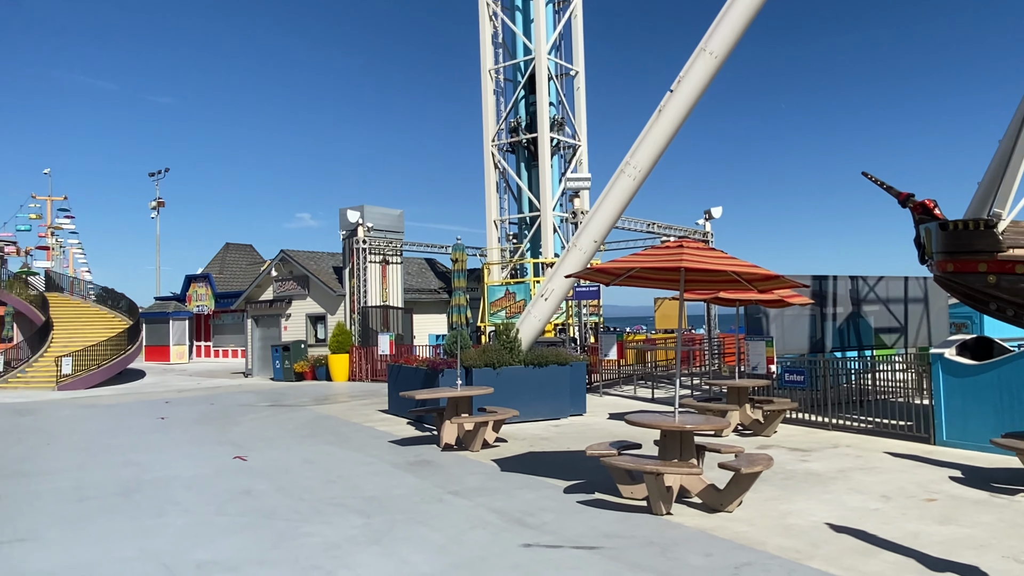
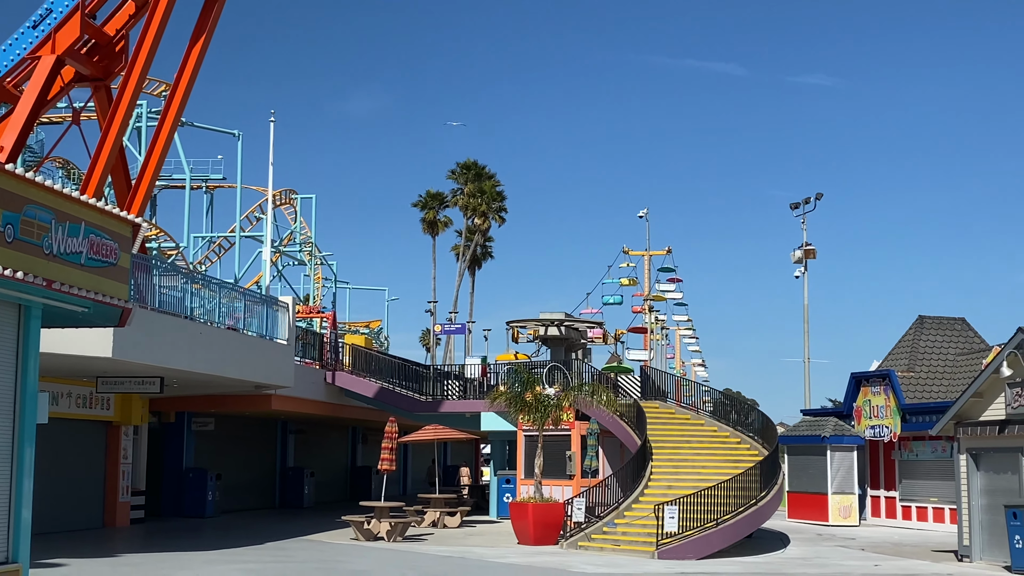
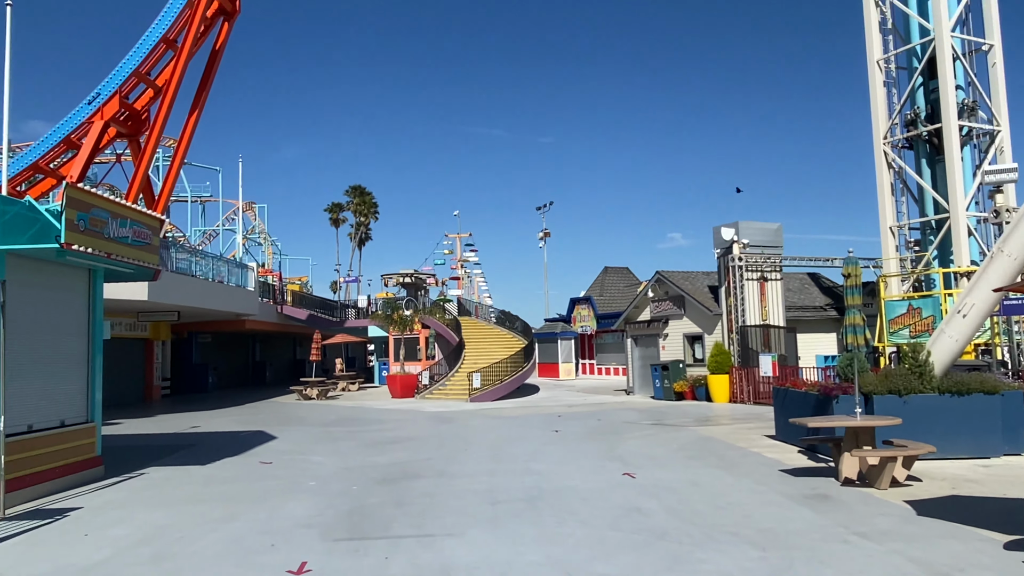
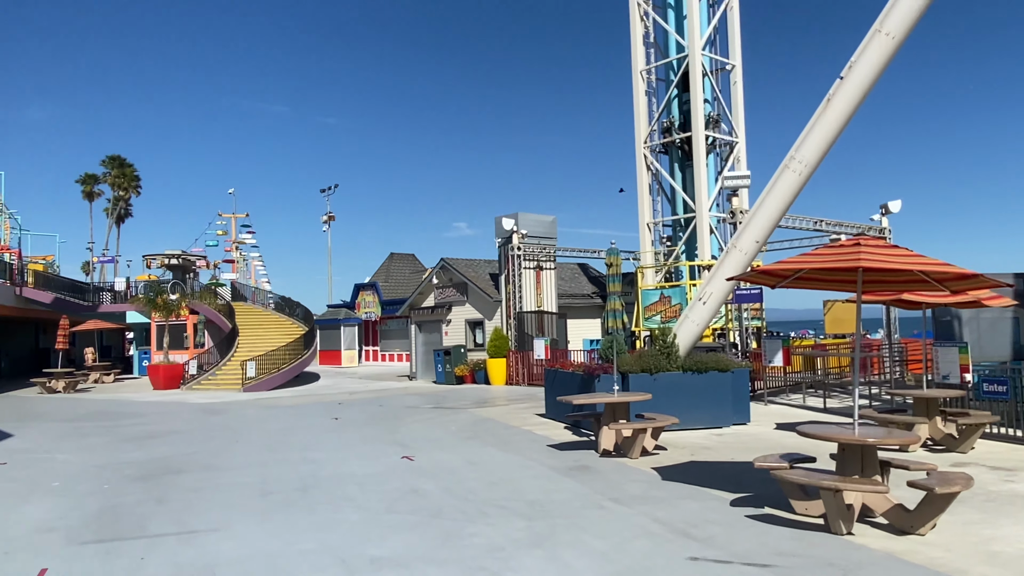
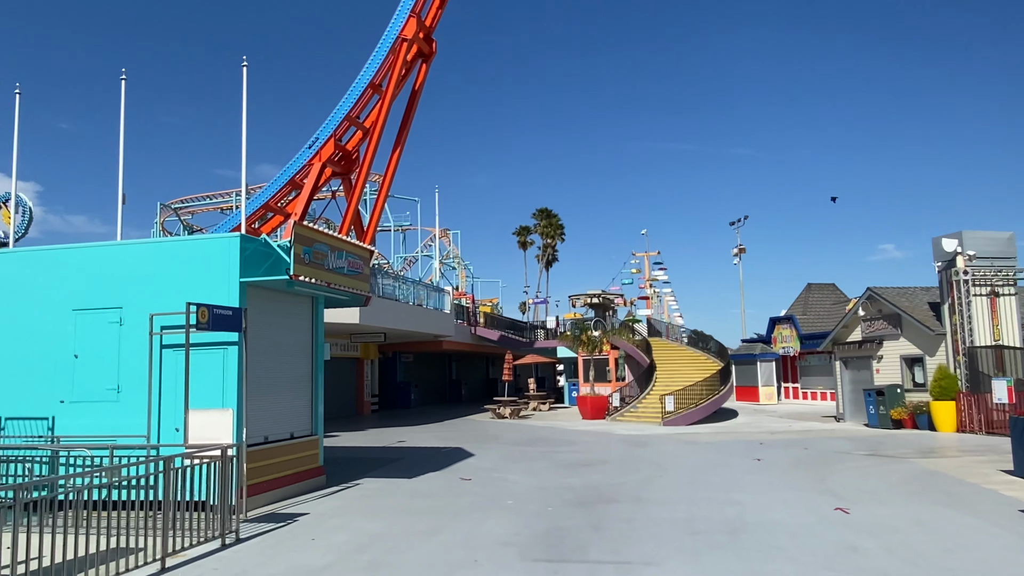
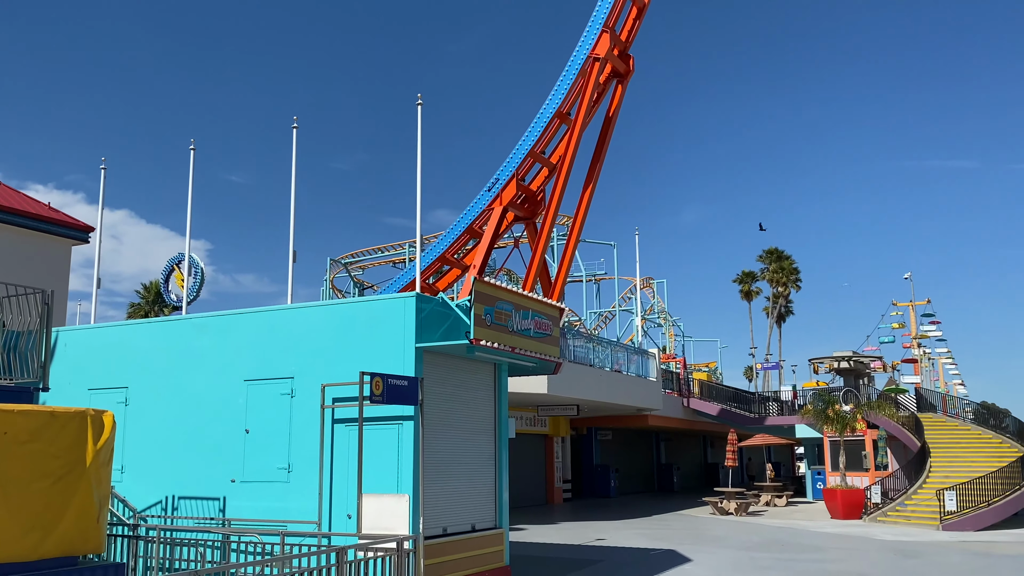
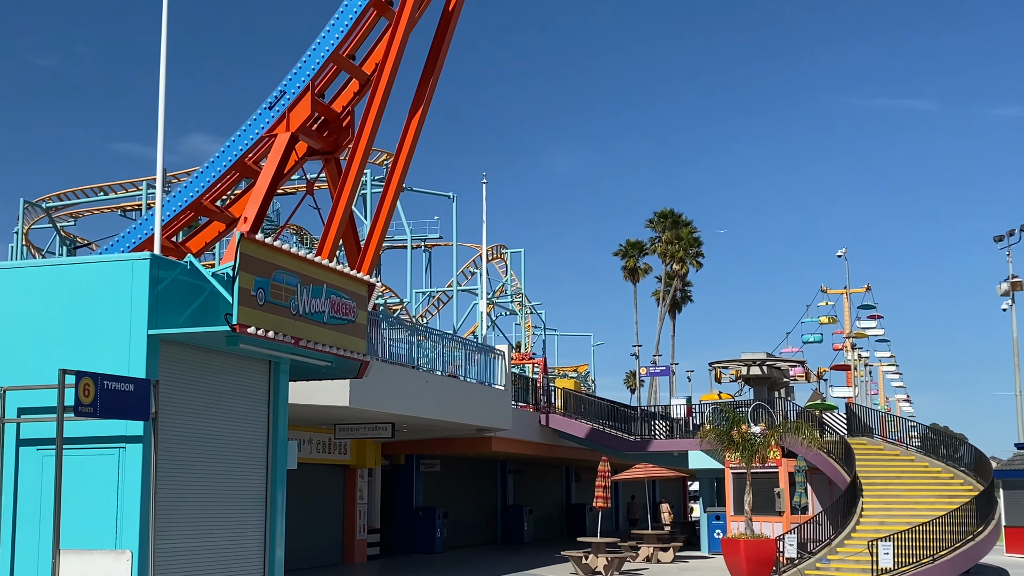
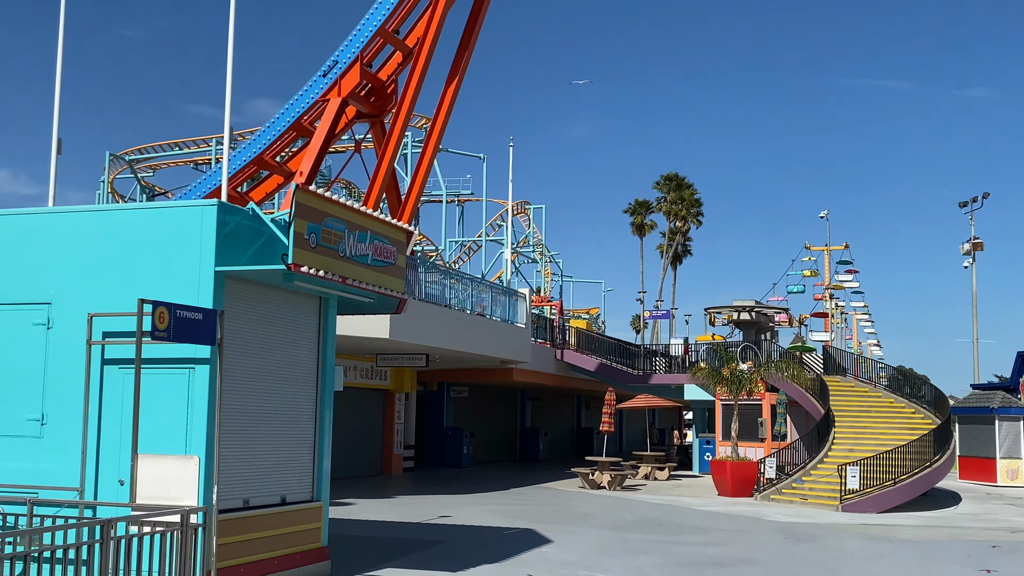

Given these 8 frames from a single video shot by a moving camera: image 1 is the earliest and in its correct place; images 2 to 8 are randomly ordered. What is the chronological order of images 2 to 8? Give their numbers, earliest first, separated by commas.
4, 3, 5, 6, 7, 2, 8
